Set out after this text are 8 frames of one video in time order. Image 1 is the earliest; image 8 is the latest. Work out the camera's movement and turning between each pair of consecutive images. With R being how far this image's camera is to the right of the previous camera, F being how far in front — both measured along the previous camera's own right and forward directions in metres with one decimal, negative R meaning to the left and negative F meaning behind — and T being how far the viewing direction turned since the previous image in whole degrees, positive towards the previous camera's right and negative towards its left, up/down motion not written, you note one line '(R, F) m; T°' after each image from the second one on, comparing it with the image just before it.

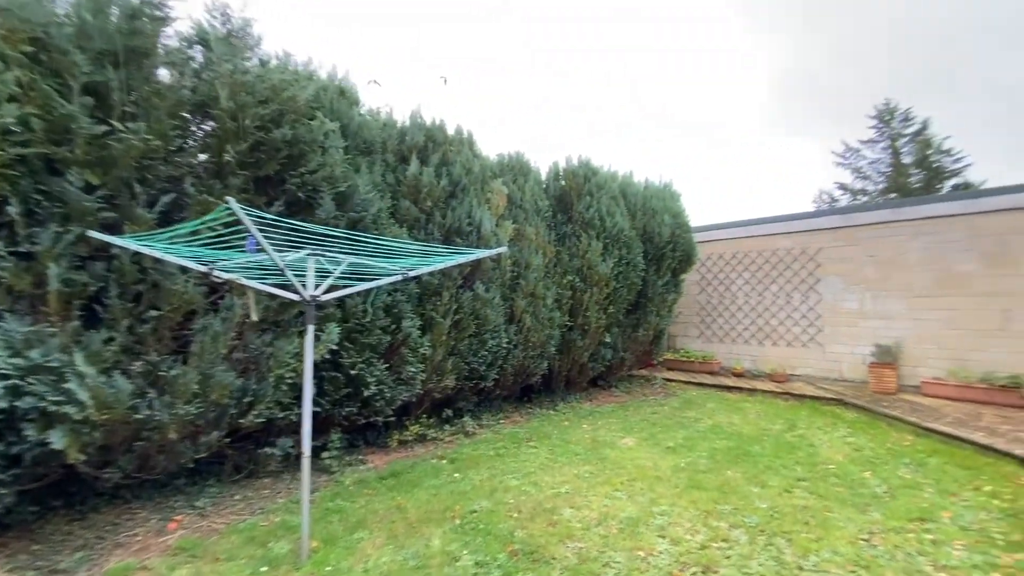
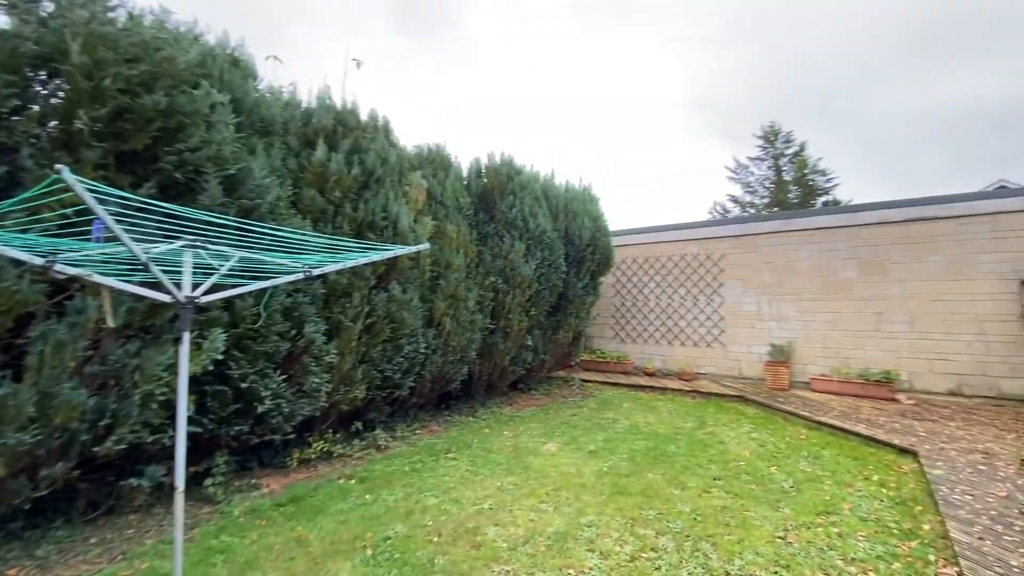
(0.0, +0.3) m; +10°
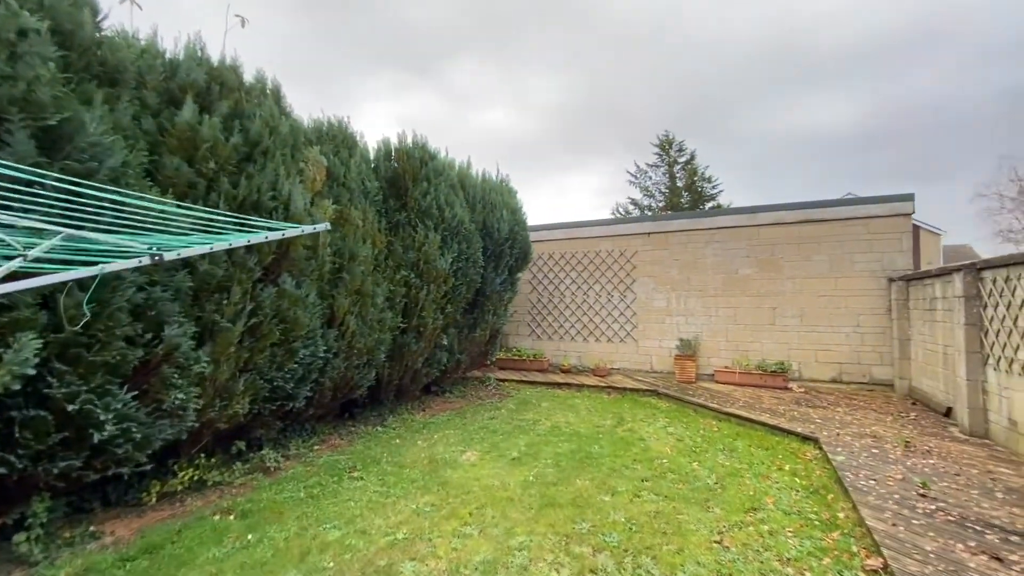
(-0.1, +0.5) m; +11°
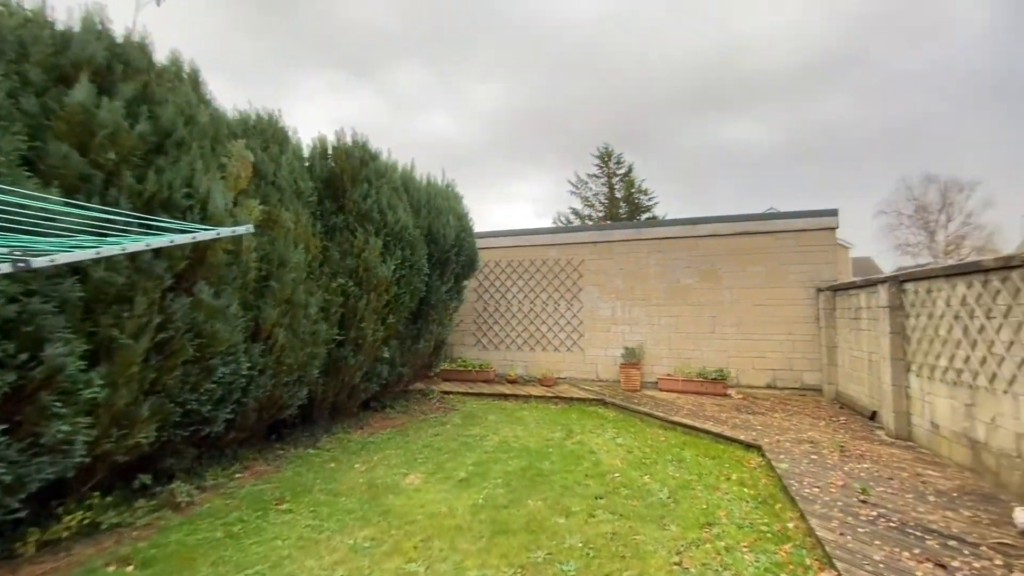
(-0.1, +0.2) m; +7°
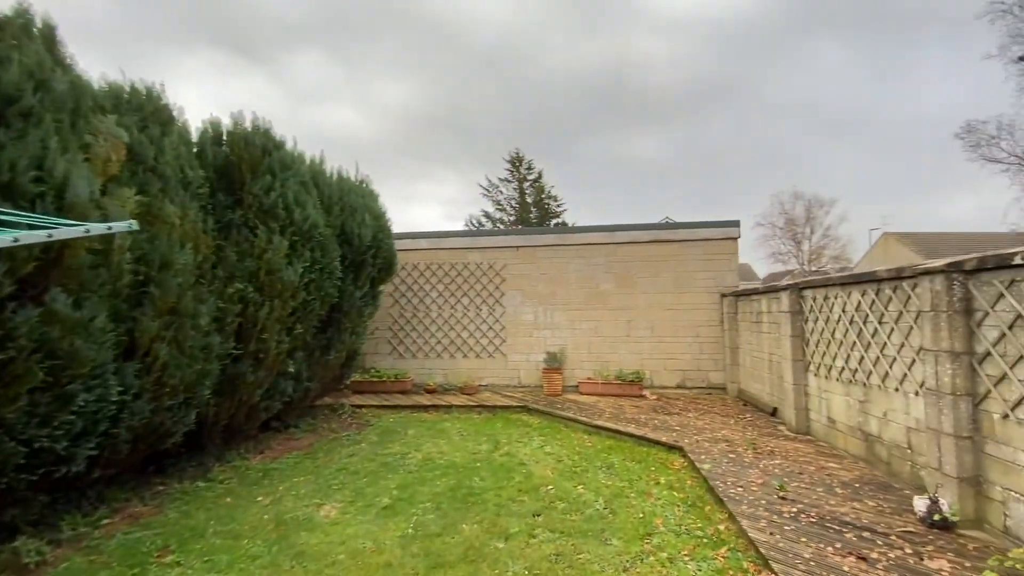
(-0.2, +0.3) m; +11°
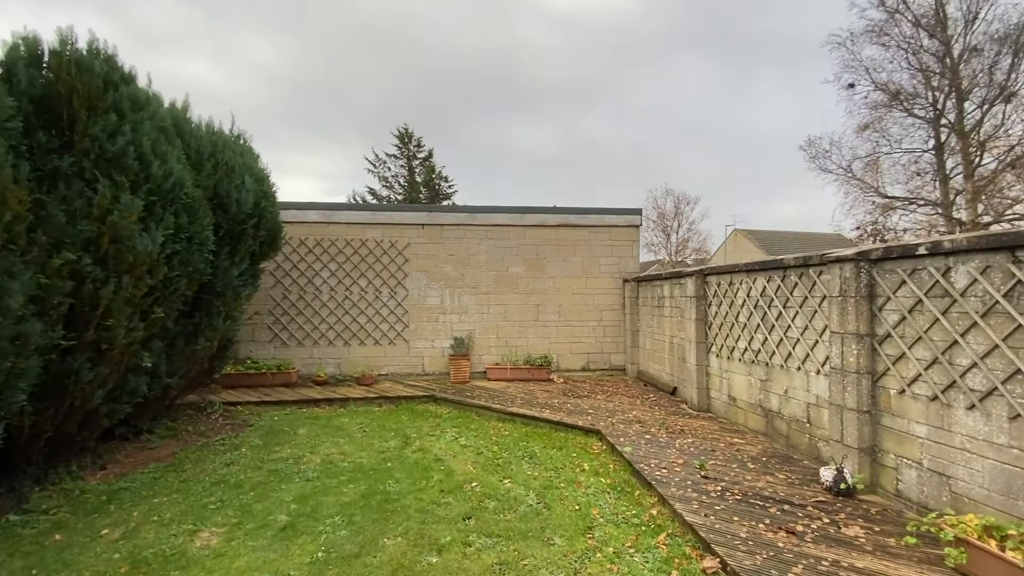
(-0.3, +0.4) m; +14°
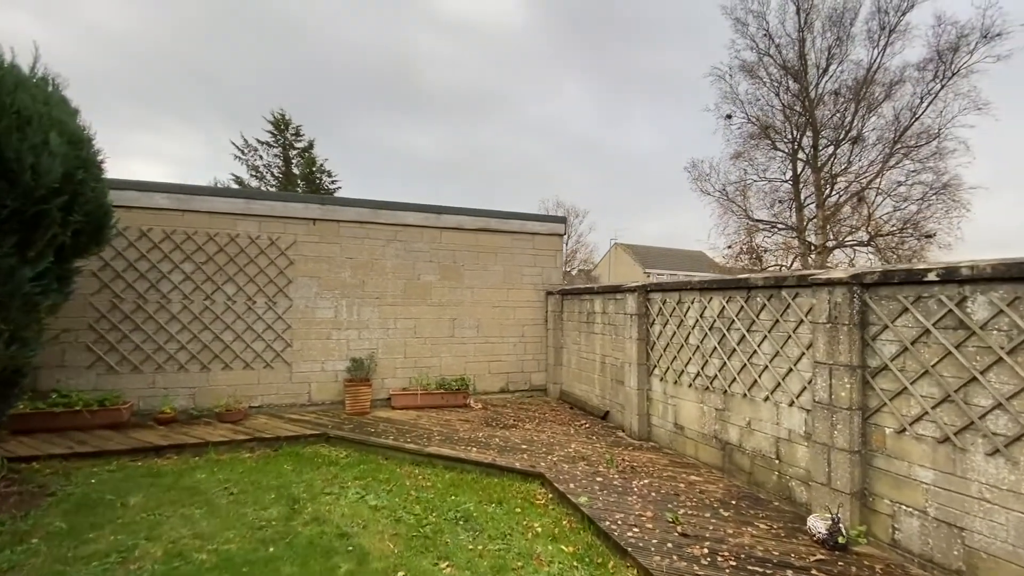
(-0.4, +1.0) m; +14°
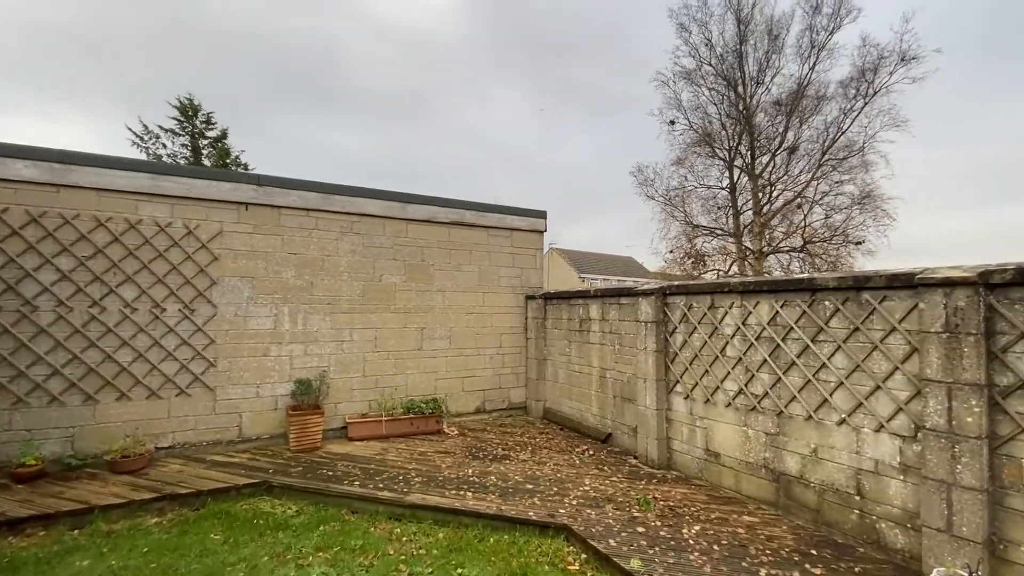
(-0.6, +1.0) m; +9°
